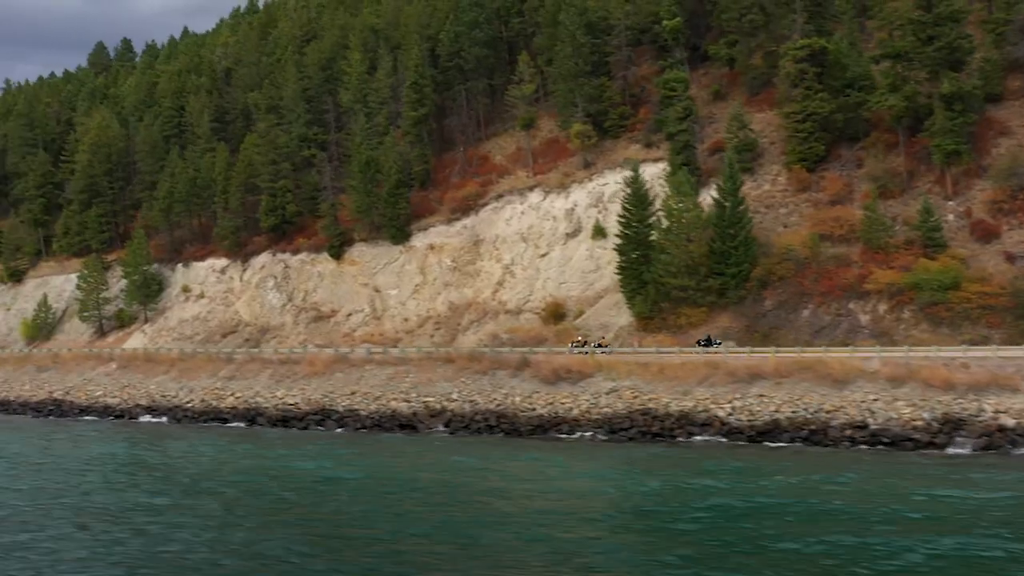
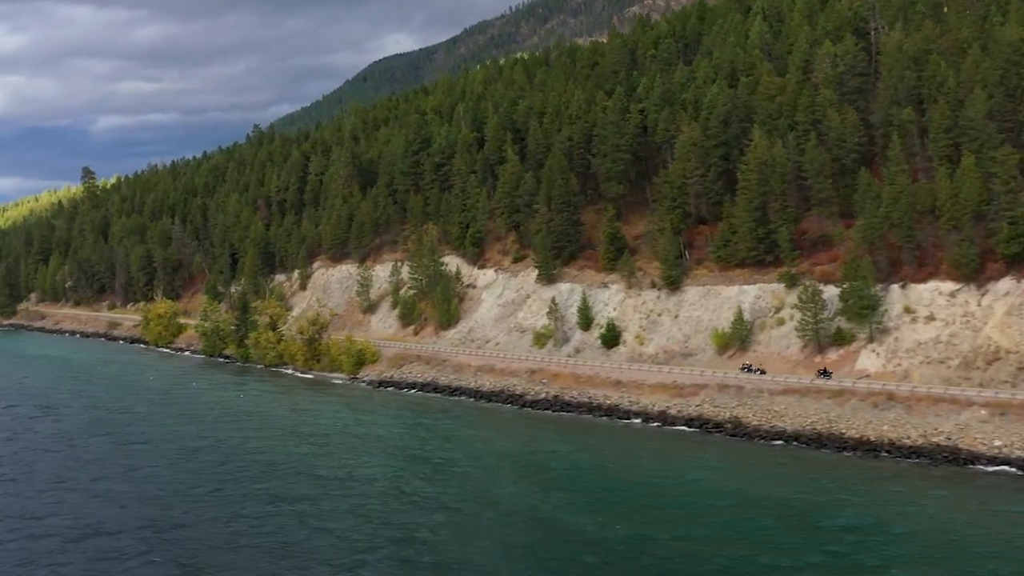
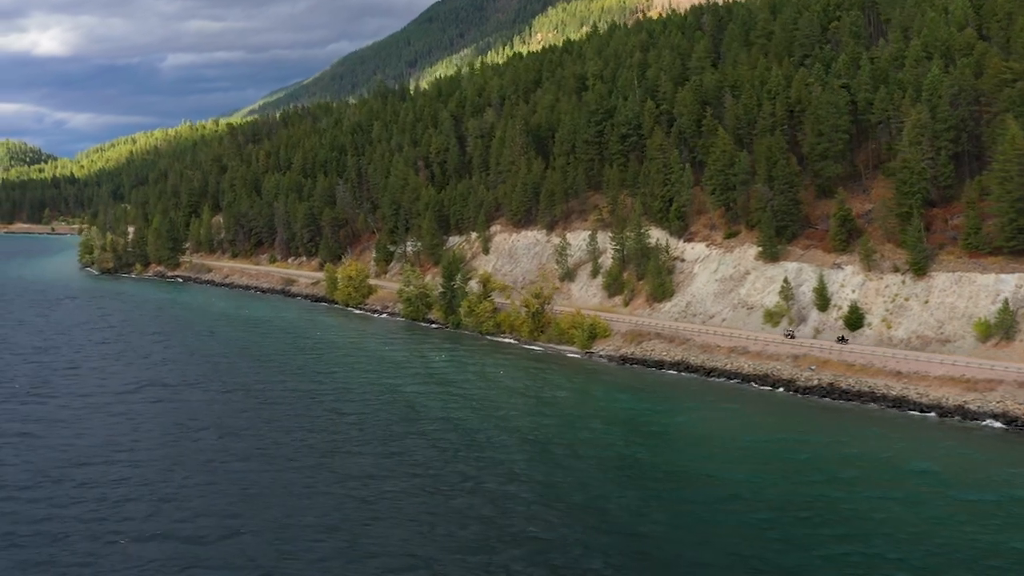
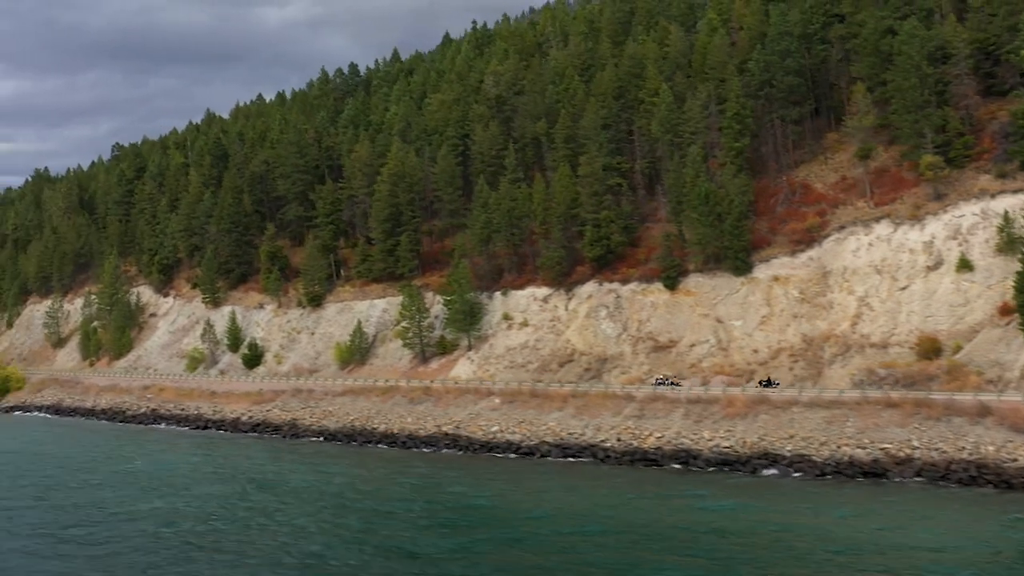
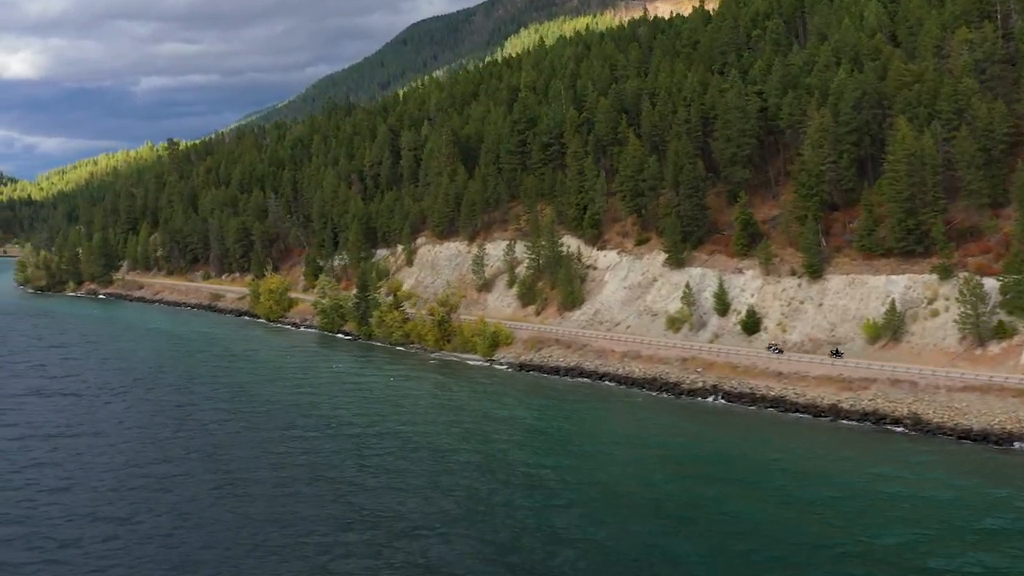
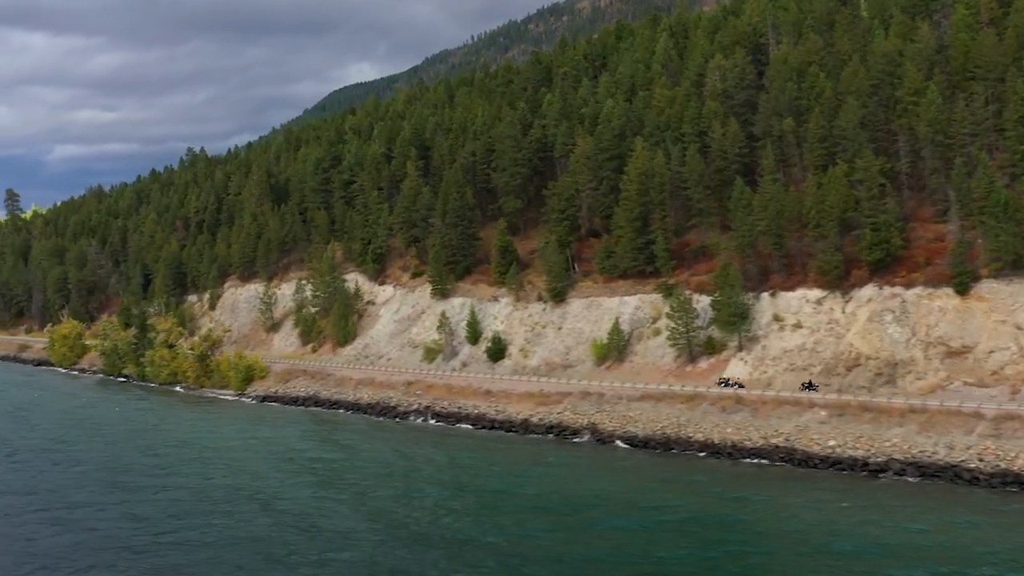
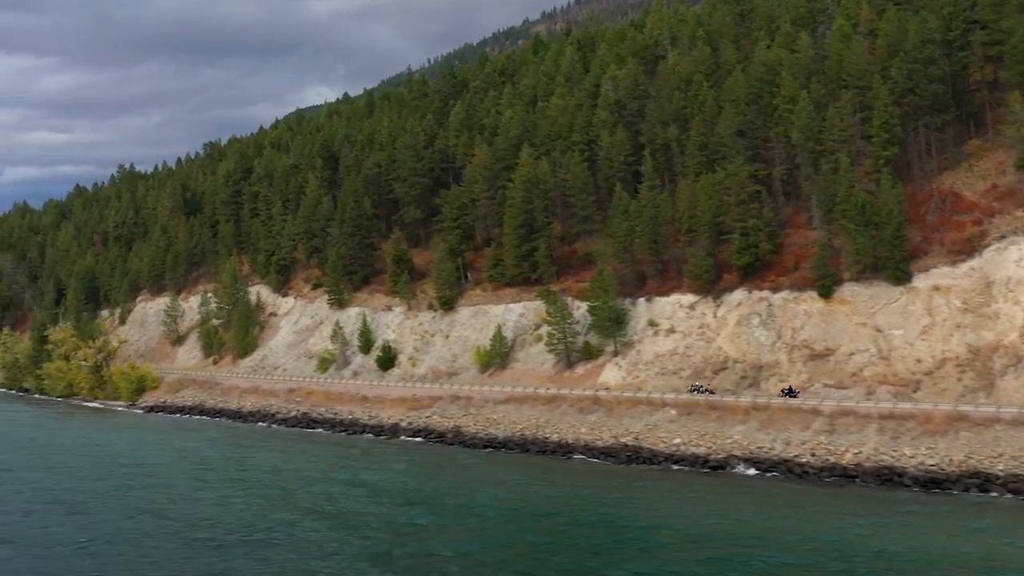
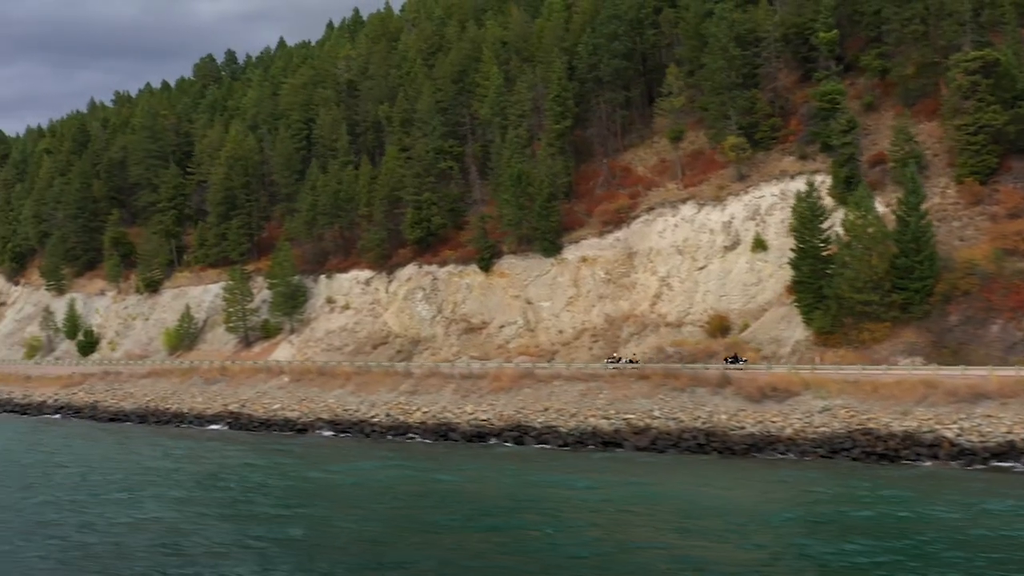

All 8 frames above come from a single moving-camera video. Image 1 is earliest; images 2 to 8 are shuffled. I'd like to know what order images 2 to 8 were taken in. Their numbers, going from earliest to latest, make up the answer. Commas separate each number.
8, 4, 7, 6, 2, 5, 3
